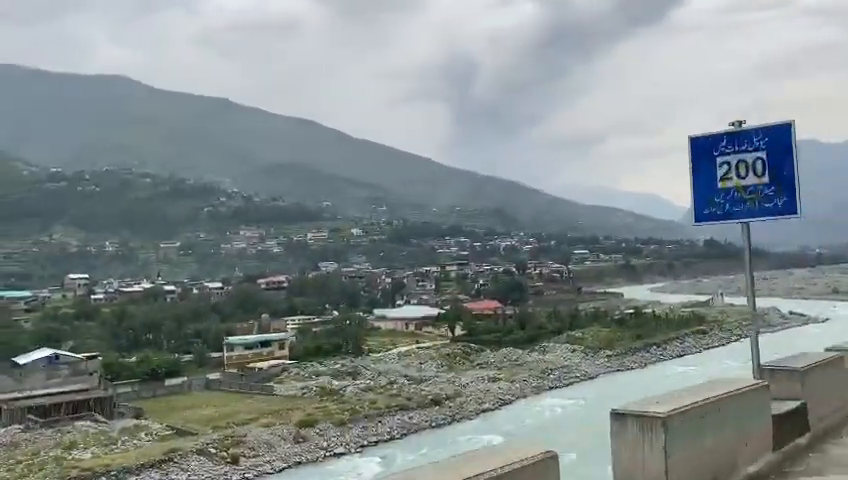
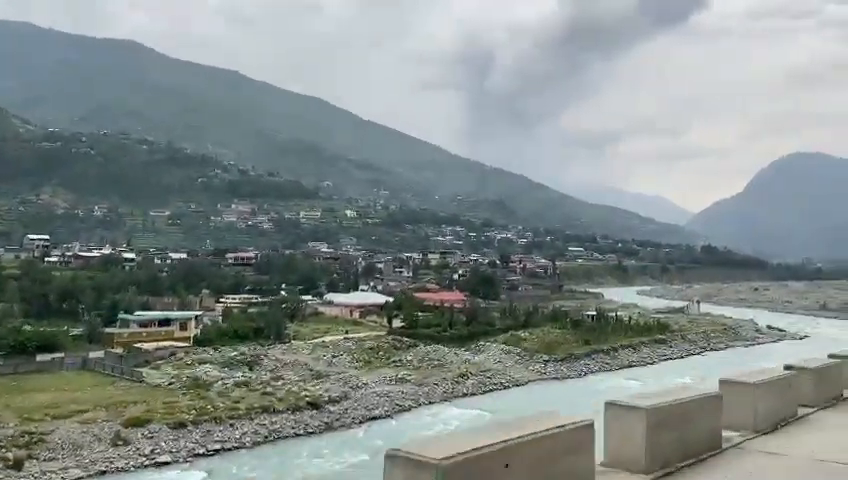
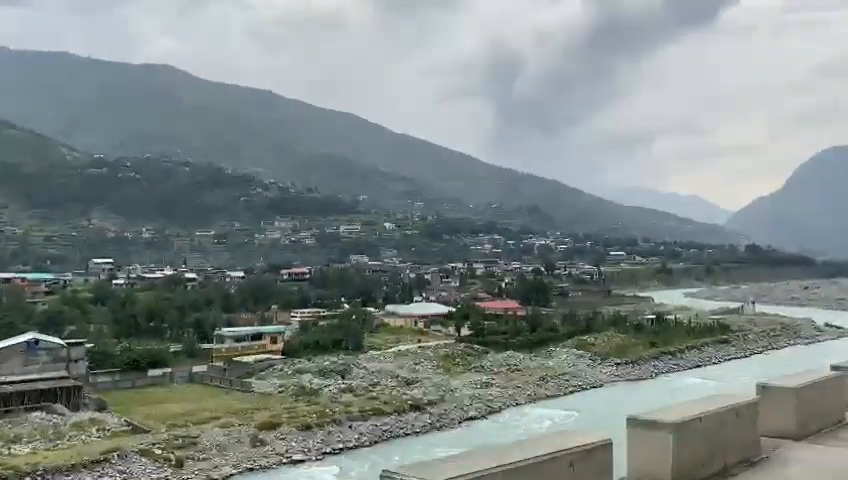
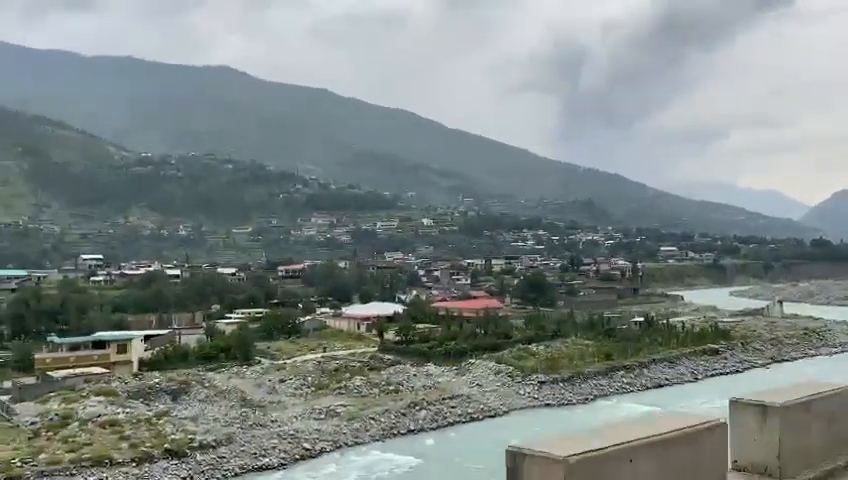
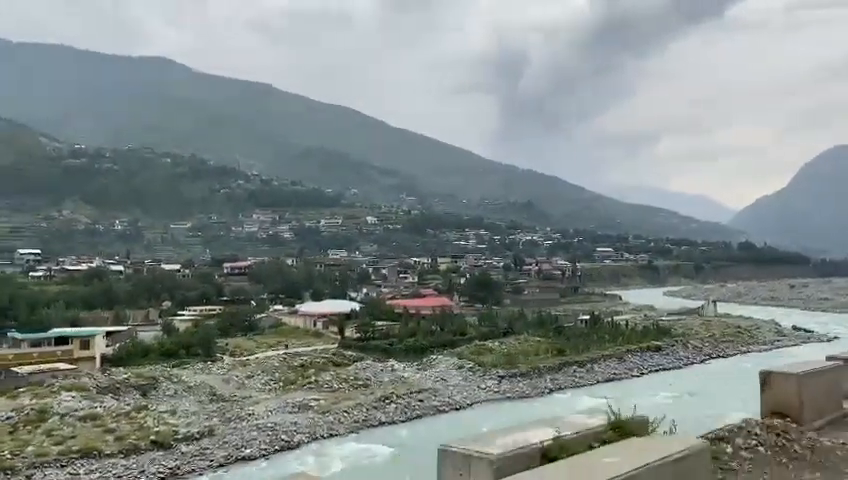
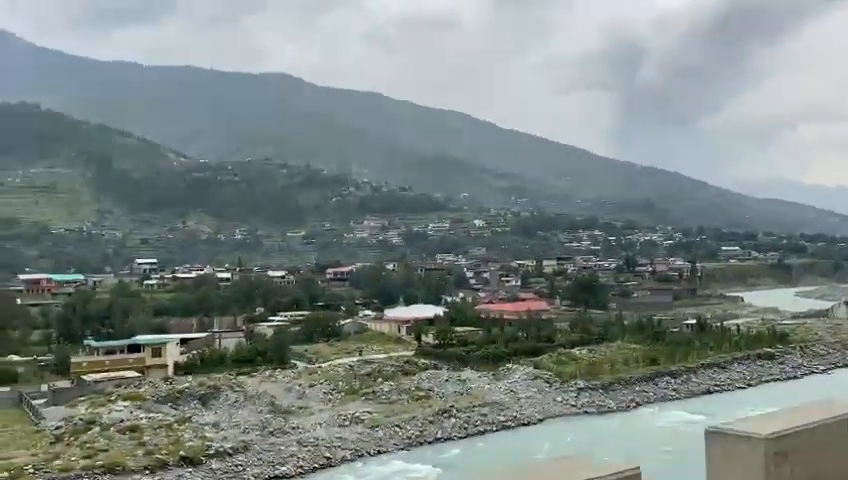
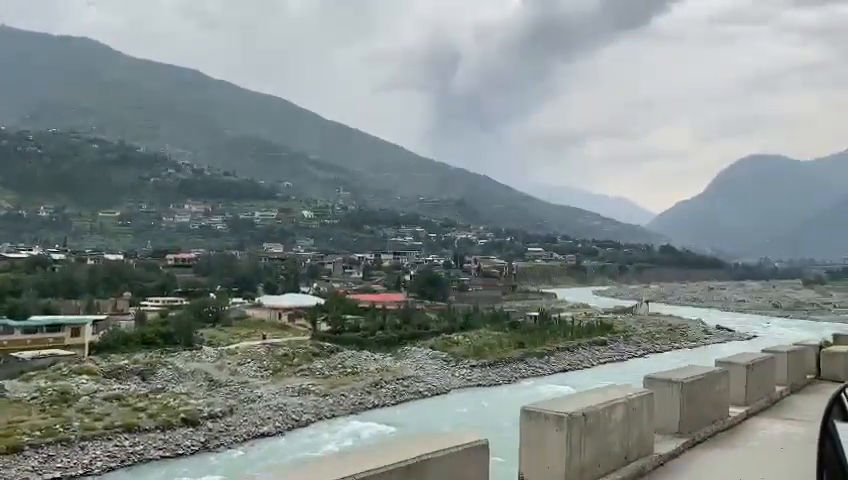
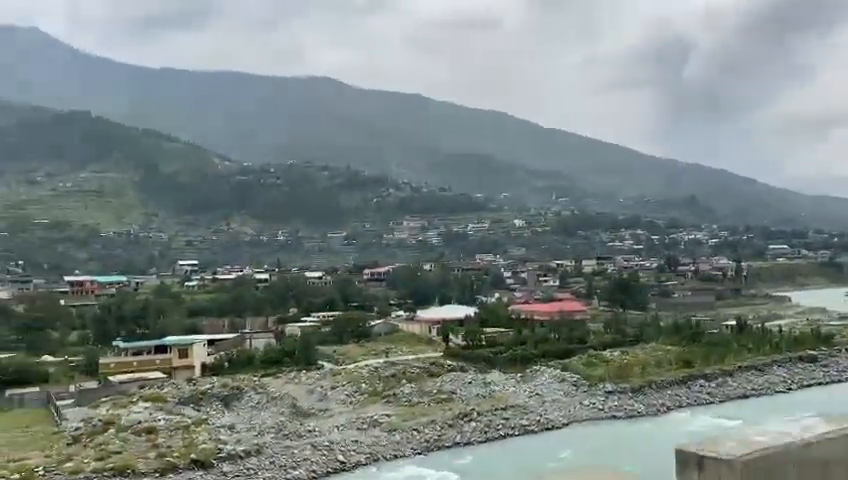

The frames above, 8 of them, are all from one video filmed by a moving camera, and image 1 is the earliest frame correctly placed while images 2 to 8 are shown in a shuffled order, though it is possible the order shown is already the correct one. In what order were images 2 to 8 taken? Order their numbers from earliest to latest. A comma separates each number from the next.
3, 2, 7, 5, 4, 6, 8
